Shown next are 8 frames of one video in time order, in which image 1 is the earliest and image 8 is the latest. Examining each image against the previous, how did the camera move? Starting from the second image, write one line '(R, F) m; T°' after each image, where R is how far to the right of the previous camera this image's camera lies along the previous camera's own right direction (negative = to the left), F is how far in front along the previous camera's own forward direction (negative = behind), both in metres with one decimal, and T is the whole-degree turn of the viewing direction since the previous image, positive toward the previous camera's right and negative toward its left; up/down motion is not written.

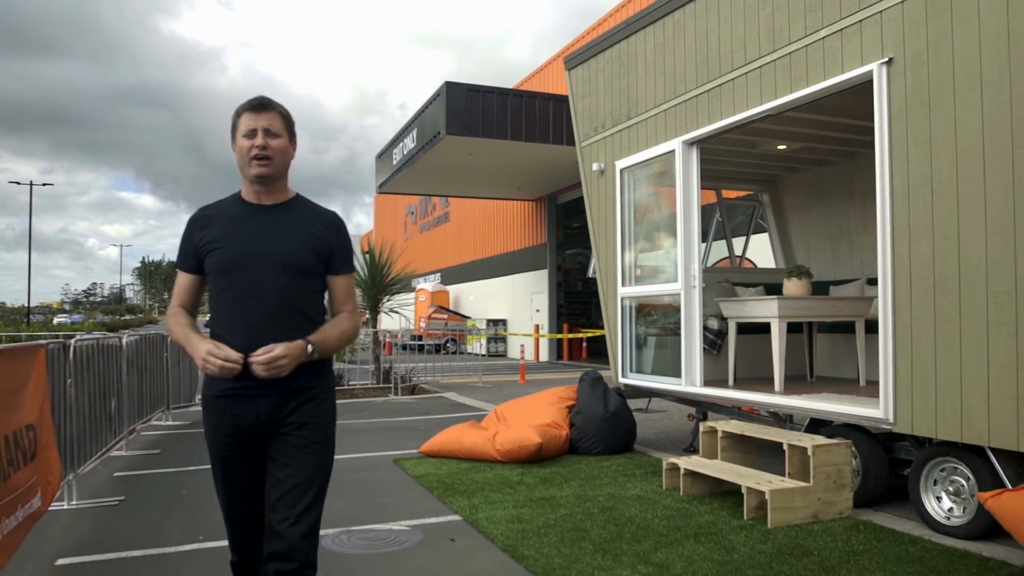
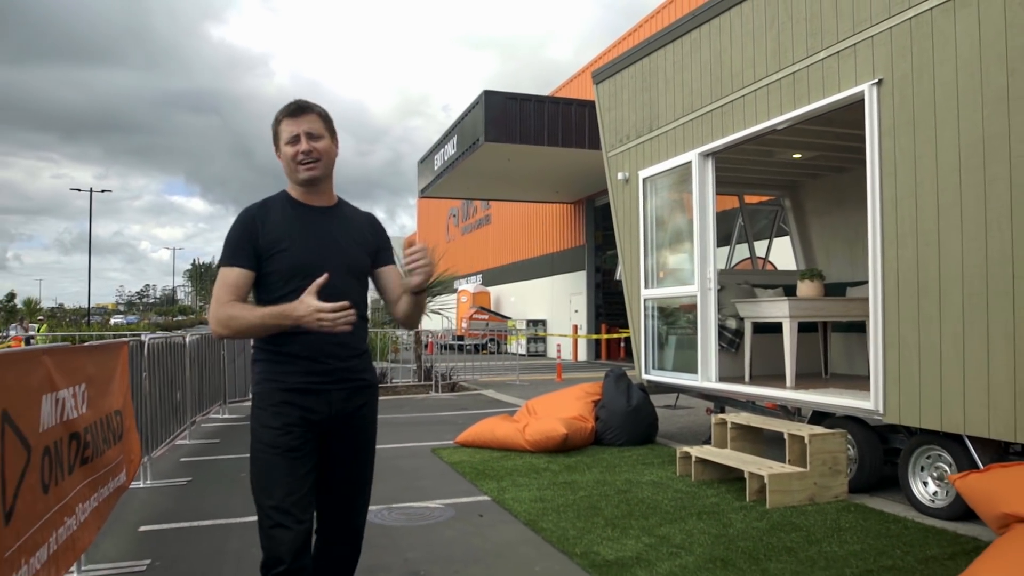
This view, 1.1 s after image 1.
(+0.1, -0.5) m; -4°
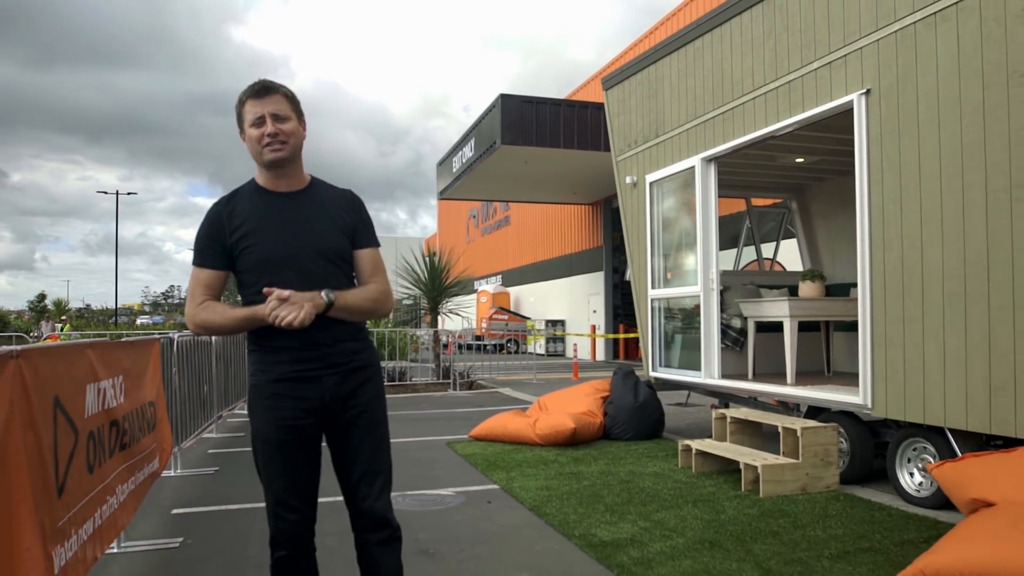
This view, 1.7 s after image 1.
(+0.1, -0.3) m; -2°
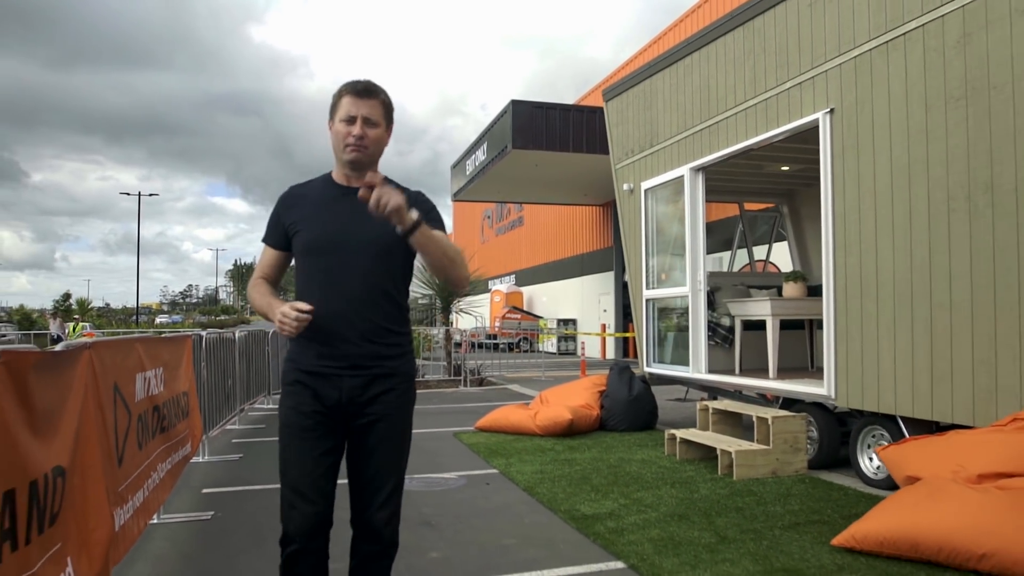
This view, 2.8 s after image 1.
(+0.2, -0.5) m; -1°
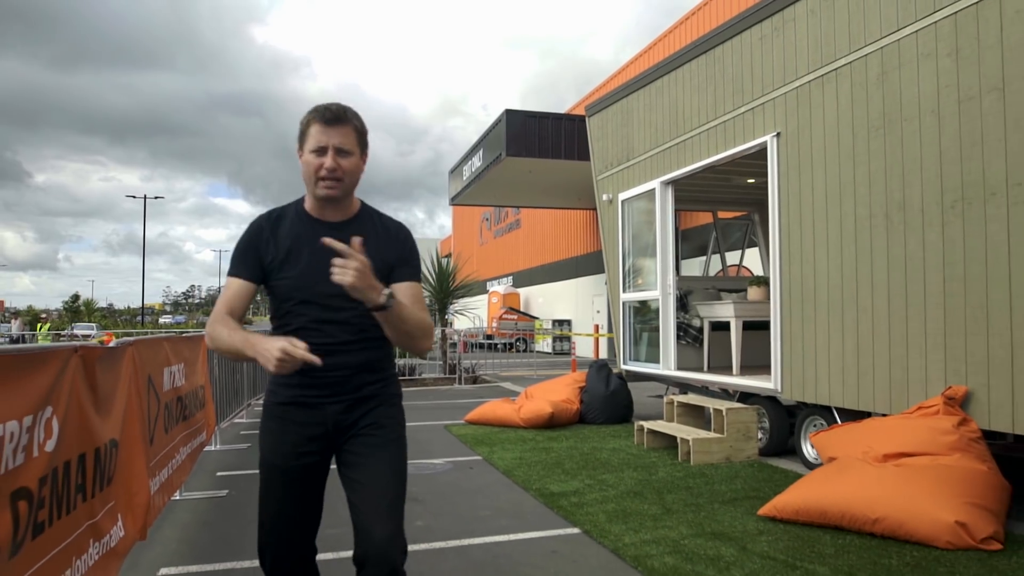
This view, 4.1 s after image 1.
(+0.2, -0.6) m; 0°
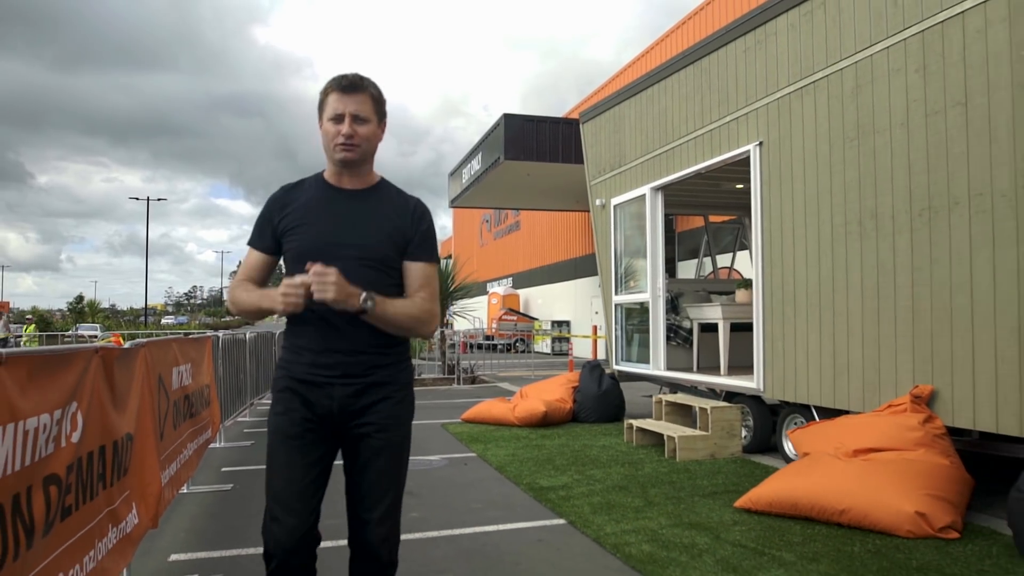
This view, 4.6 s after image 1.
(+0.1, -0.2) m; 0°
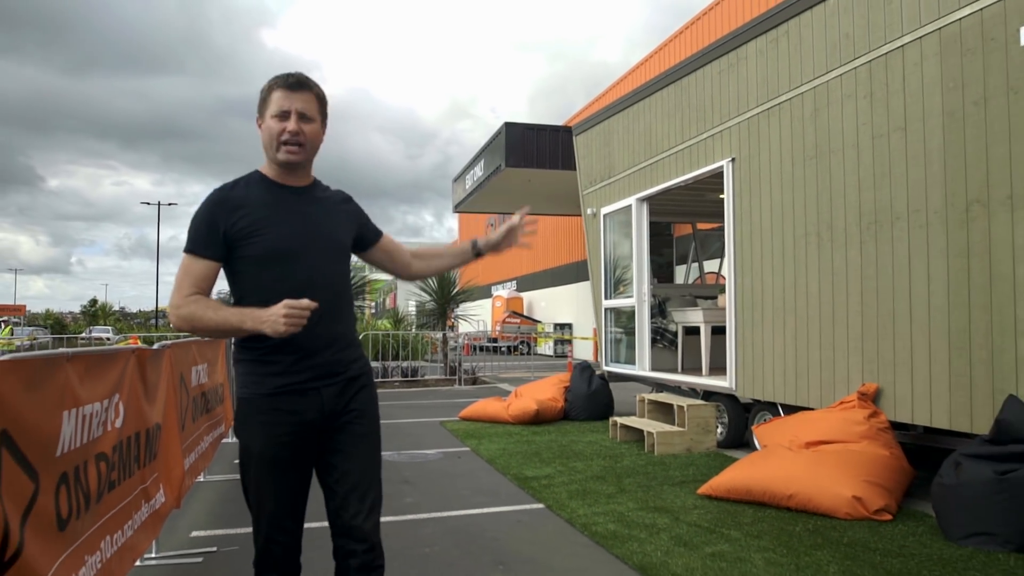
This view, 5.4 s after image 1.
(+0.2, -0.5) m; -1°
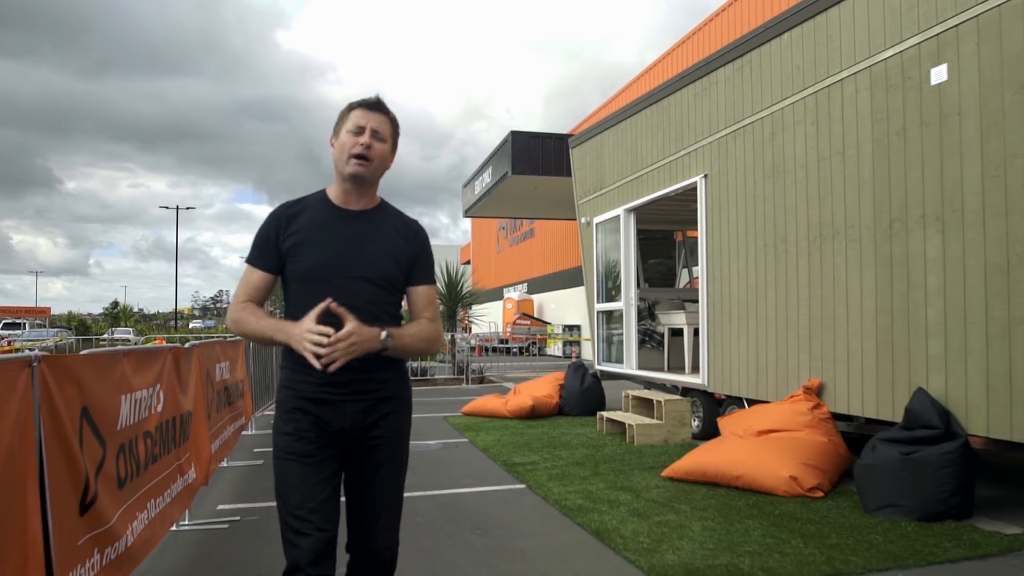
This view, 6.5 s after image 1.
(+0.3, -0.7) m; -1°
